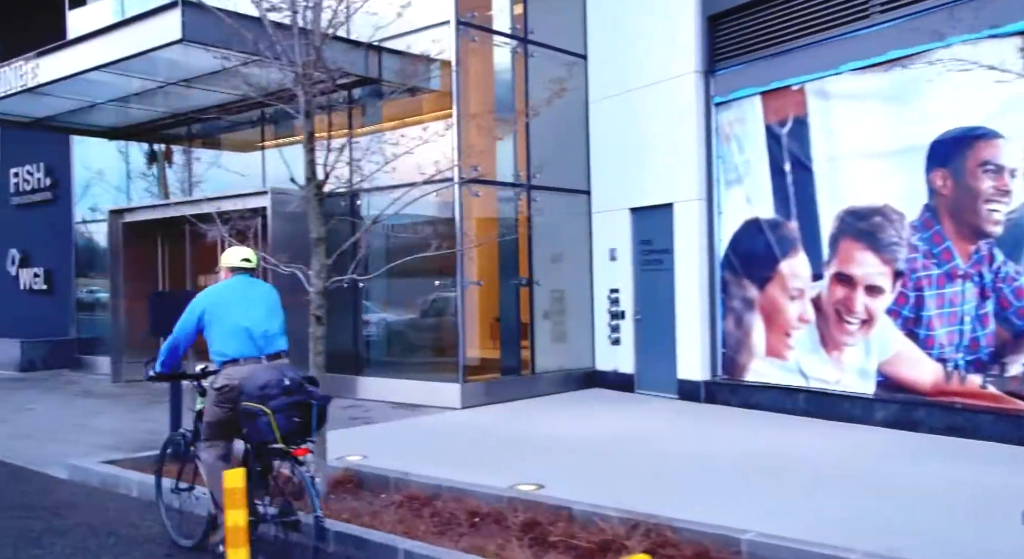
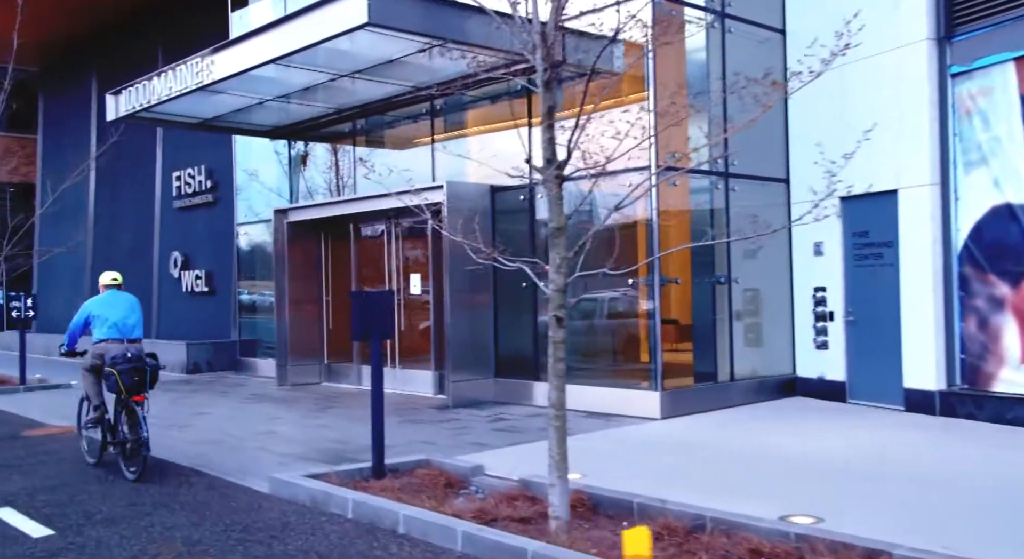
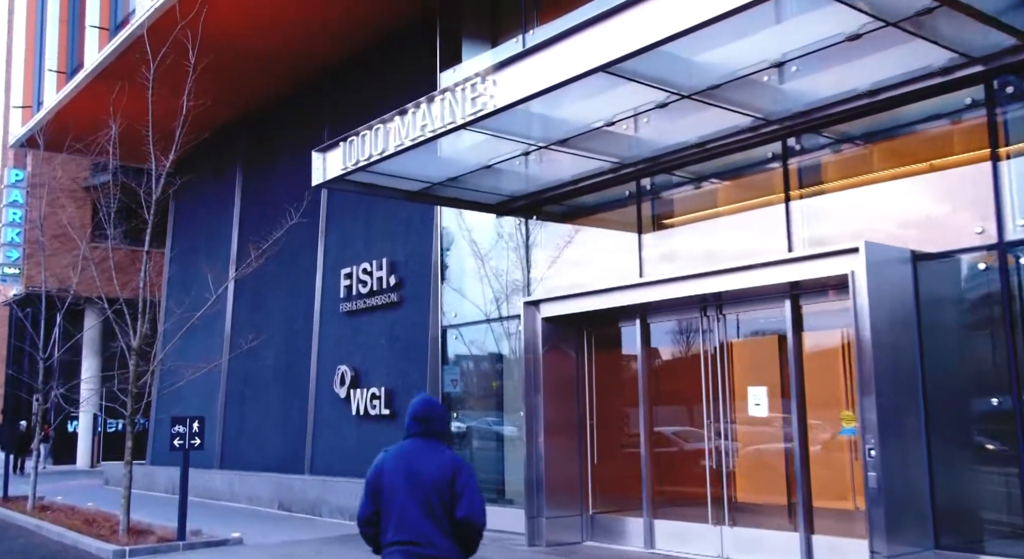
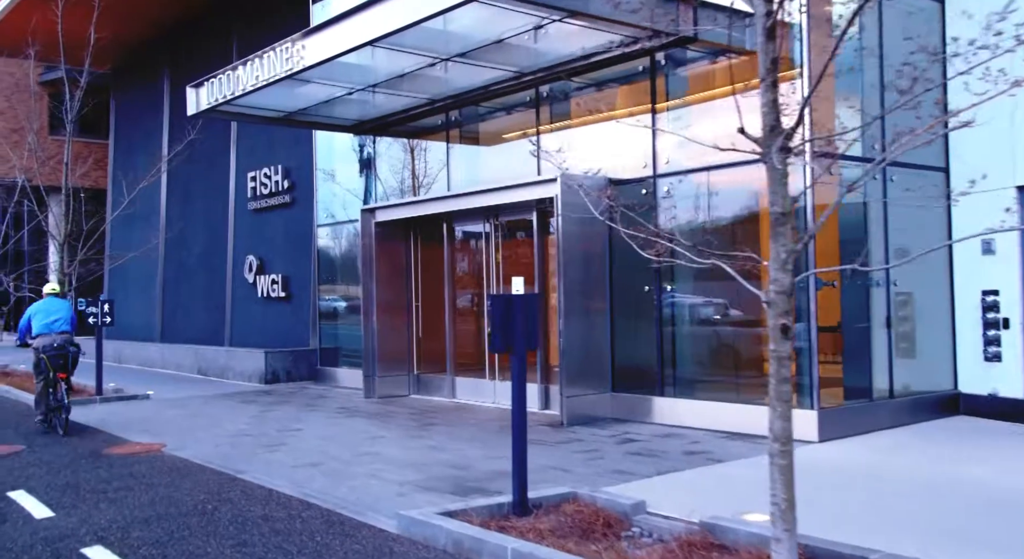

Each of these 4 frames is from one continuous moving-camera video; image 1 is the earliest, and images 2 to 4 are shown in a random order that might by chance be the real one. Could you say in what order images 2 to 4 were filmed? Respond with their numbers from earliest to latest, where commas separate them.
2, 4, 3
